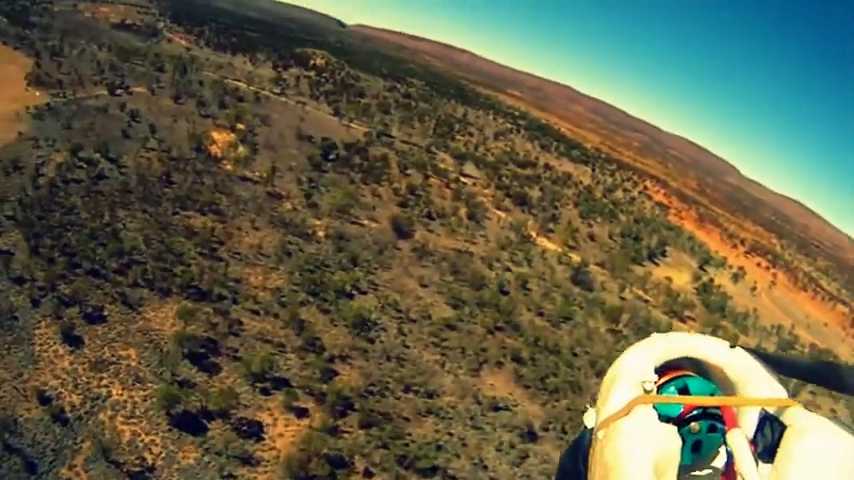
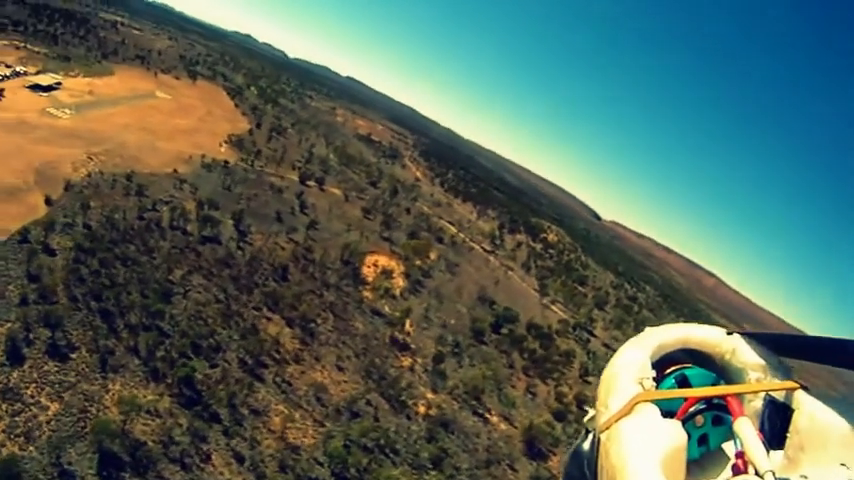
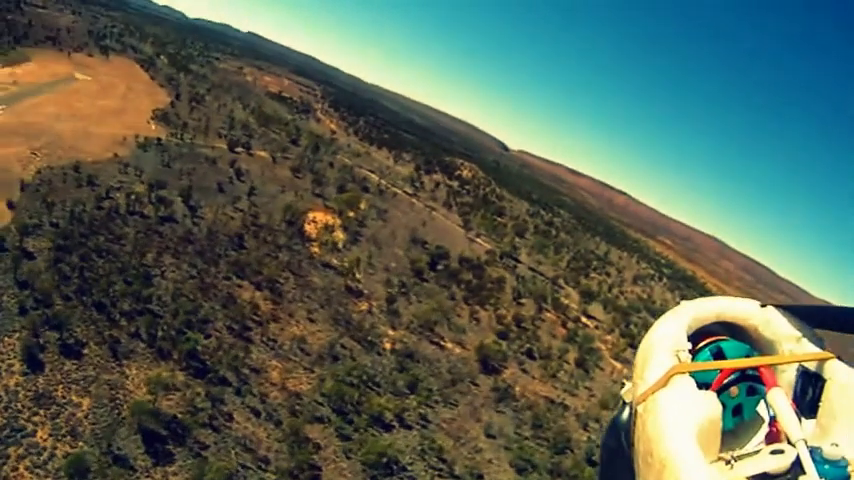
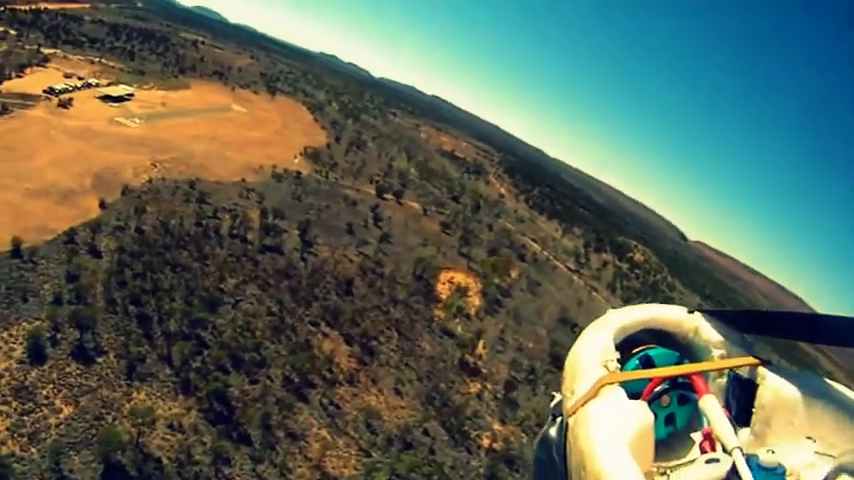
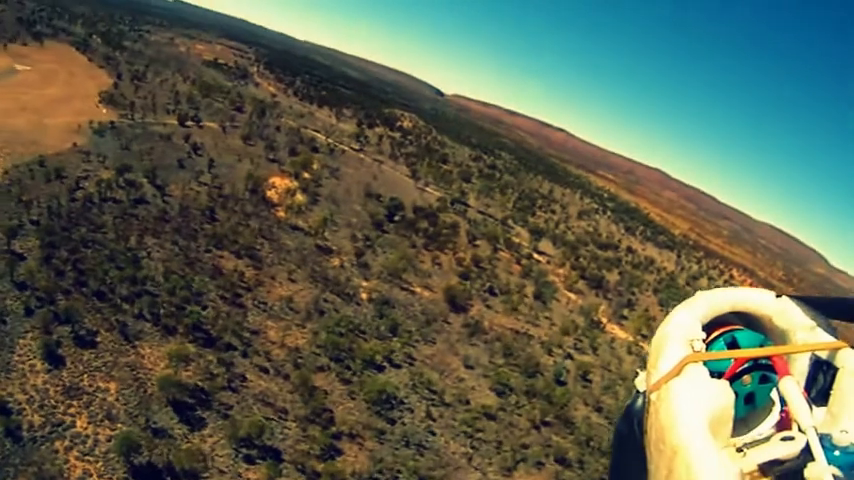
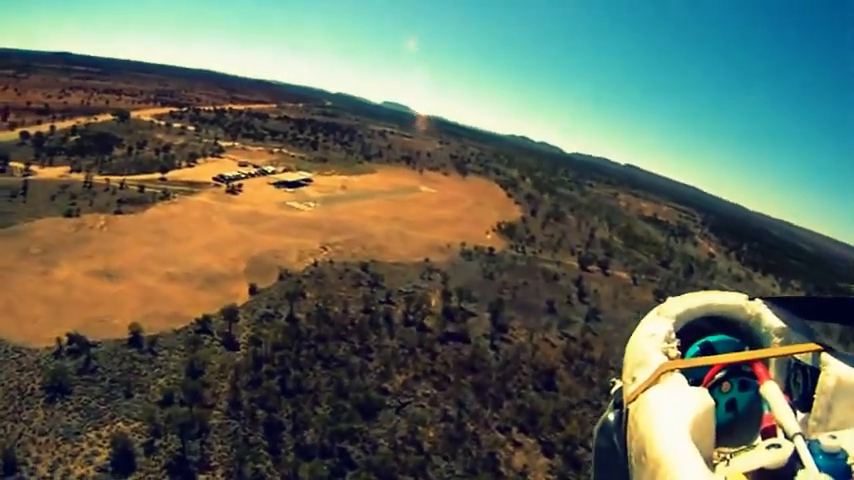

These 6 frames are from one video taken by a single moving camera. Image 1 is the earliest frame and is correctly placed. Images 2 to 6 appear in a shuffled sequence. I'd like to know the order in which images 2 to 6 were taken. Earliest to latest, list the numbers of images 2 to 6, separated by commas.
5, 3, 2, 4, 6
